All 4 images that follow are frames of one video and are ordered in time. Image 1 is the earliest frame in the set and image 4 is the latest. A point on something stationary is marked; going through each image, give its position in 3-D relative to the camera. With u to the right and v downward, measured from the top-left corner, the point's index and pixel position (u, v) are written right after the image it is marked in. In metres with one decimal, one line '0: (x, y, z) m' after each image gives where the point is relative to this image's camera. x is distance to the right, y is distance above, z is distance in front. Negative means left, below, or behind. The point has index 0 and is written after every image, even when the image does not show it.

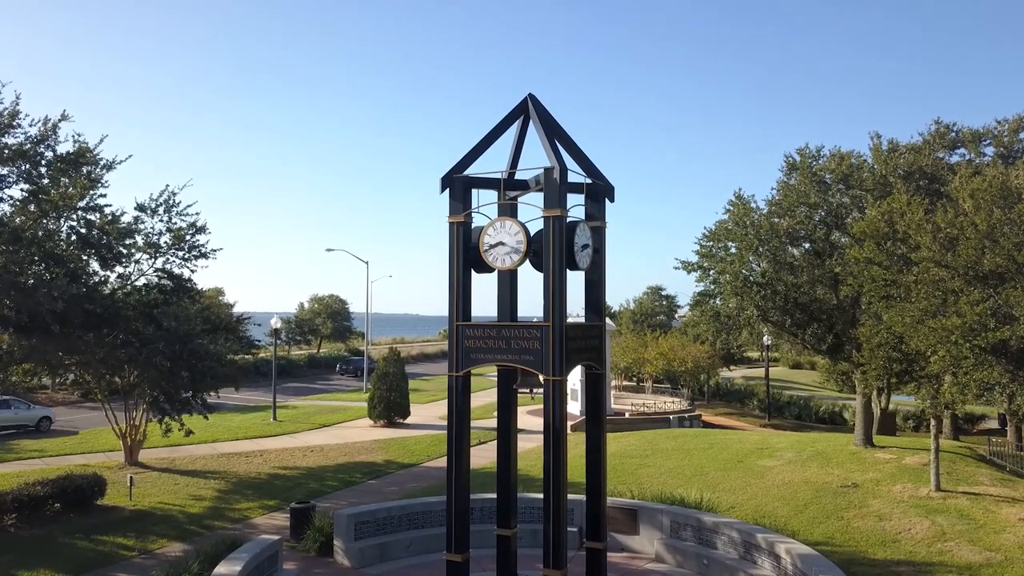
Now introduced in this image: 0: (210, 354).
0: (-5.9, -1.3, +15.1) m
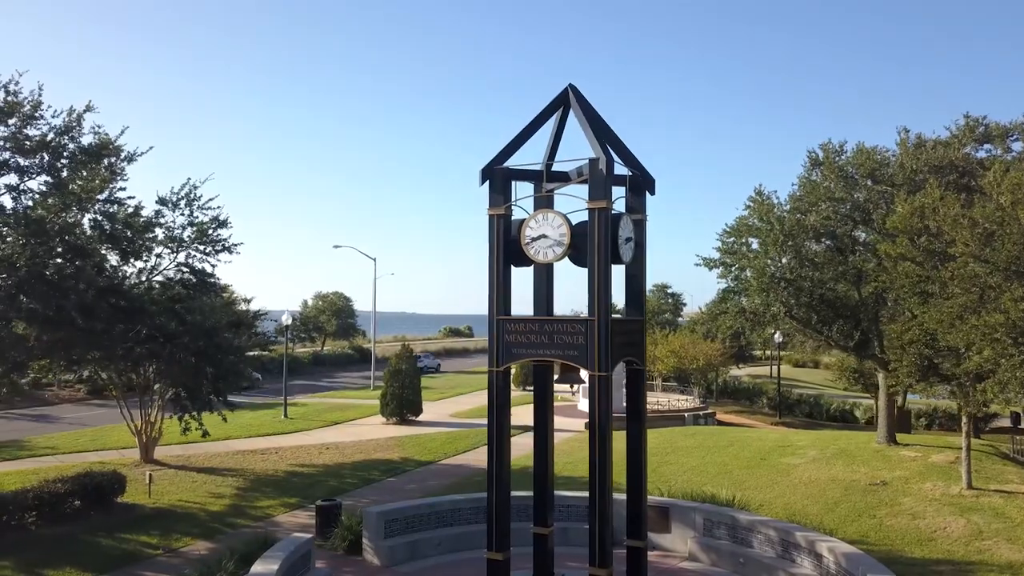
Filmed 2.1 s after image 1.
0: (-5.4, -1.2, +14.9) m
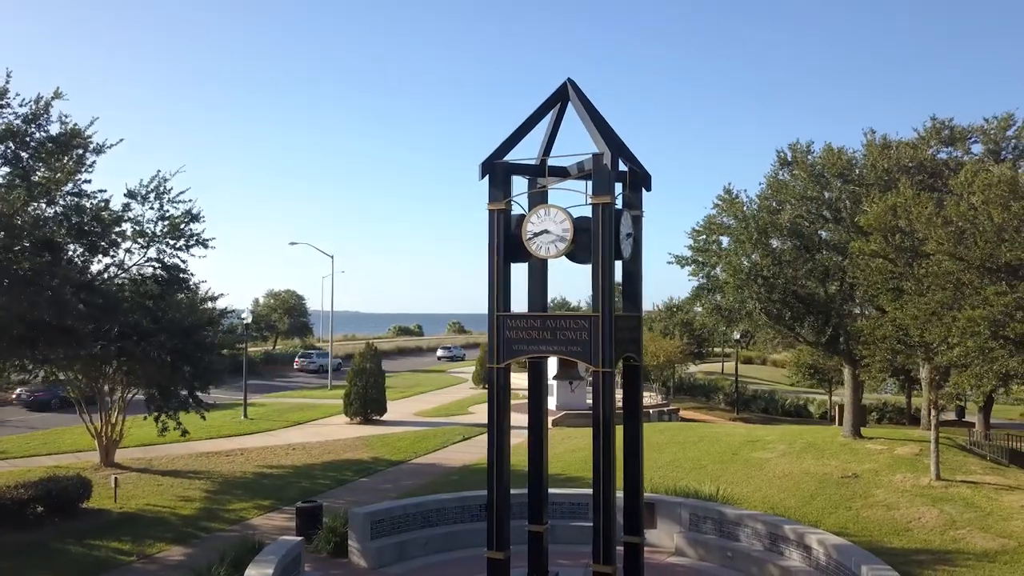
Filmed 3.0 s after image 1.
0: (-5.8, -1.1, +14.5) m
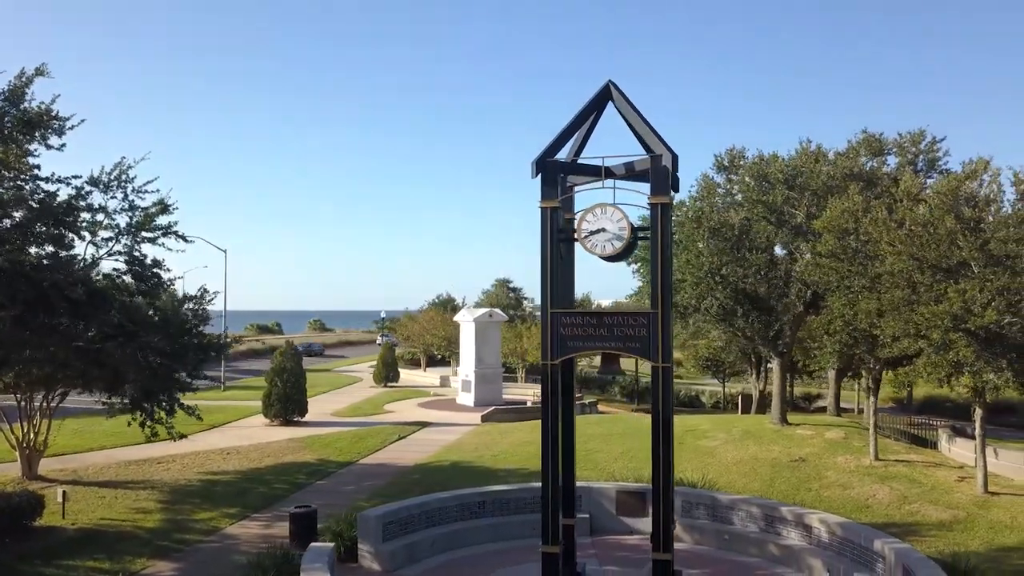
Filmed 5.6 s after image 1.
0: (-6.0, -1.1, +13.5) m
